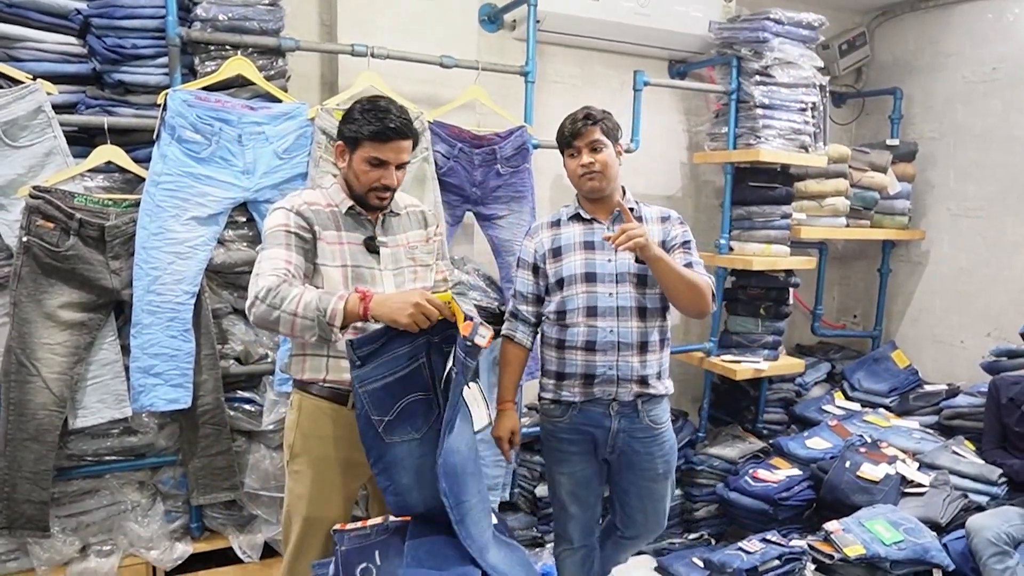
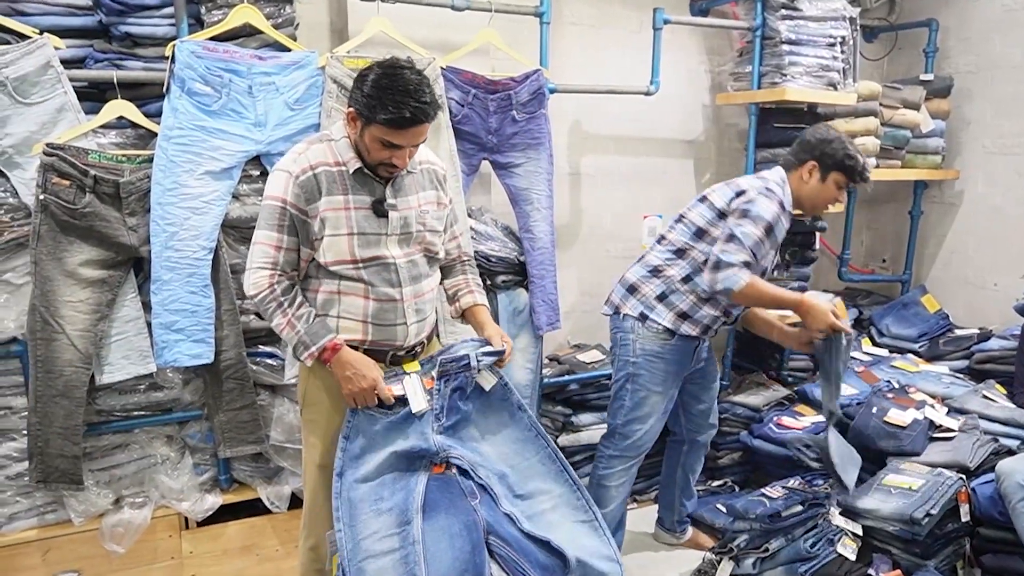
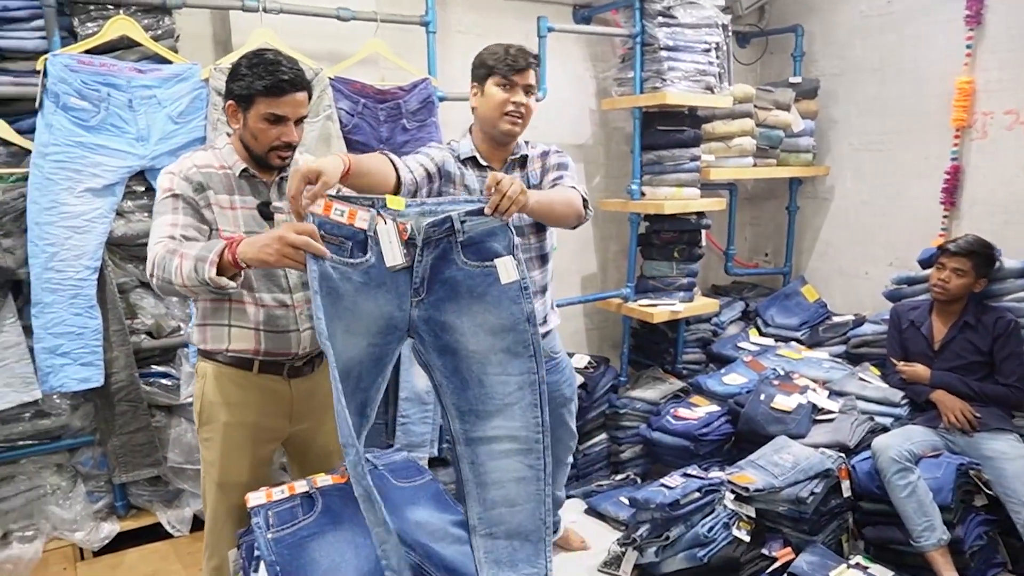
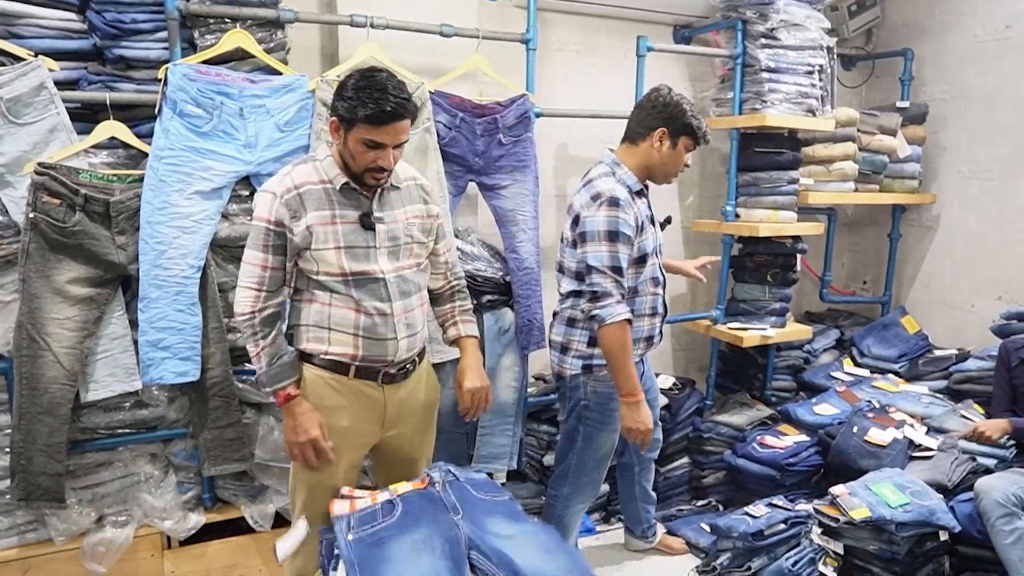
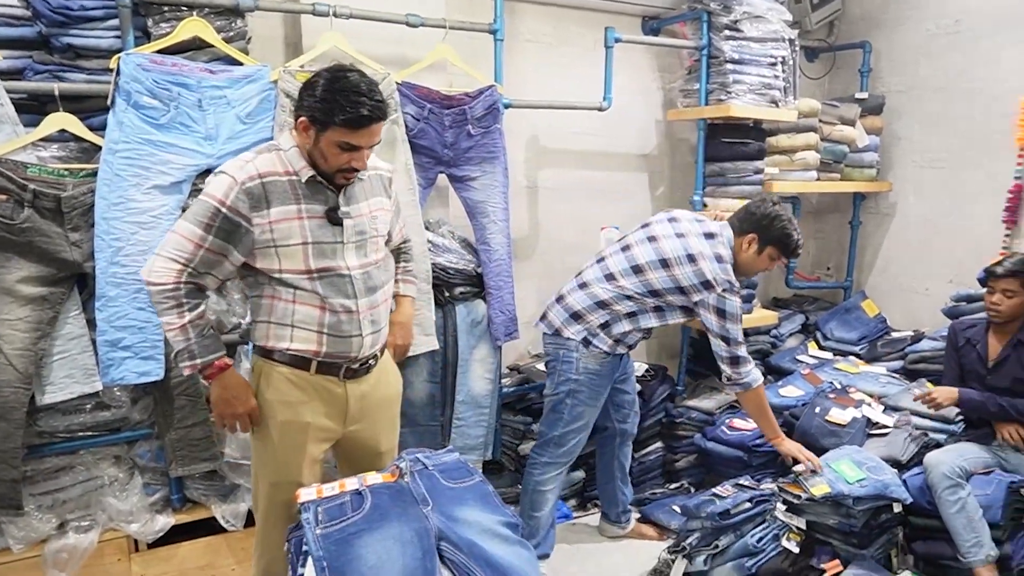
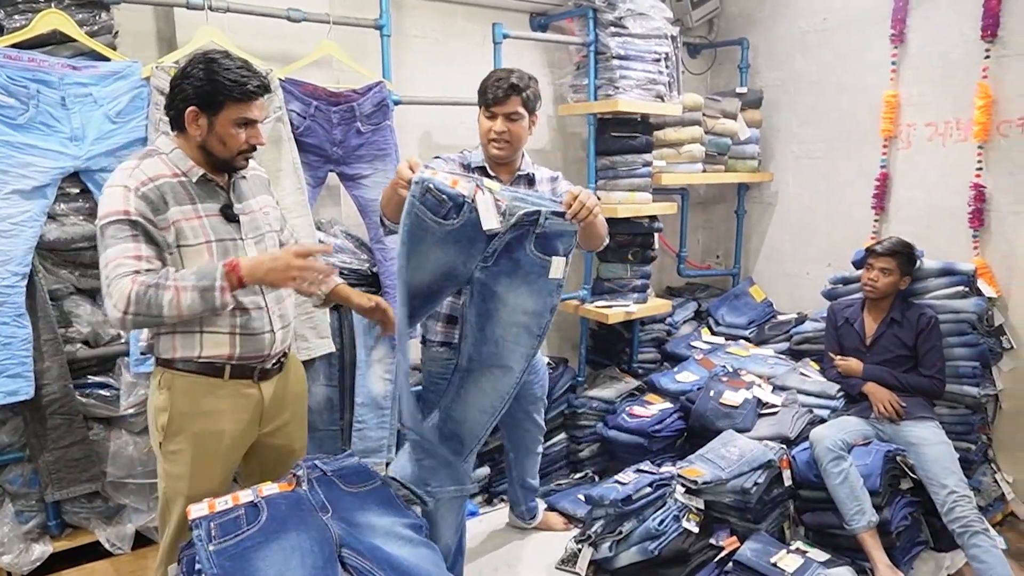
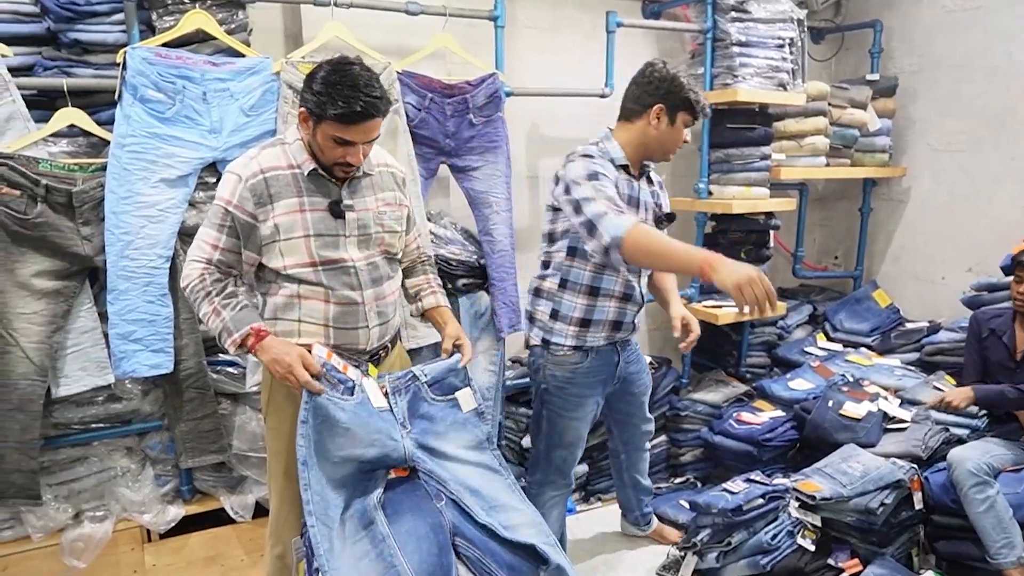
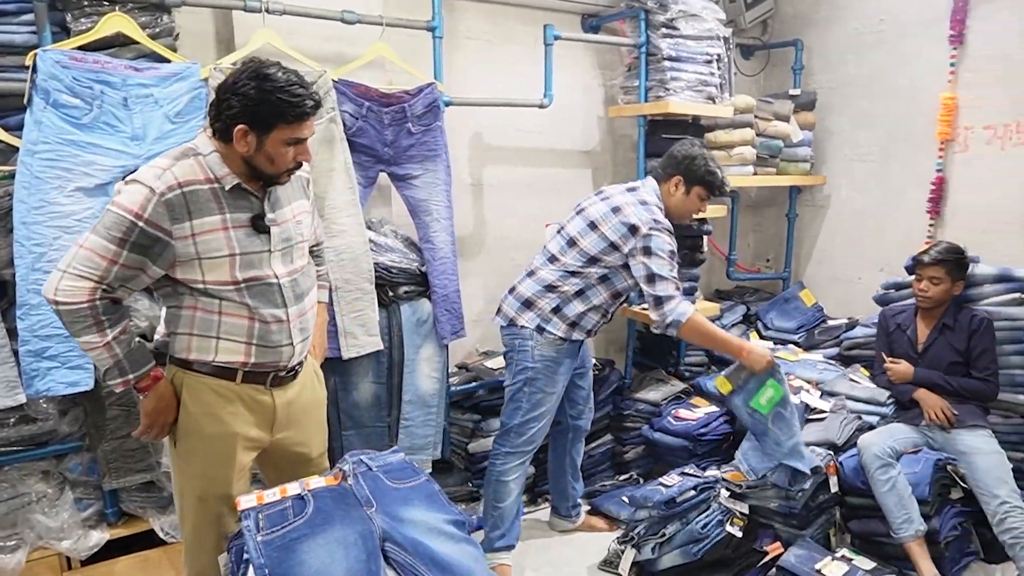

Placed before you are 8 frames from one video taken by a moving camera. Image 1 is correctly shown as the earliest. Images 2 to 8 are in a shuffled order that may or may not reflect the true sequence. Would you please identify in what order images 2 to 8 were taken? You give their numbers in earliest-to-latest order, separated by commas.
4, 5, 8, 6, 3, 7, 2
